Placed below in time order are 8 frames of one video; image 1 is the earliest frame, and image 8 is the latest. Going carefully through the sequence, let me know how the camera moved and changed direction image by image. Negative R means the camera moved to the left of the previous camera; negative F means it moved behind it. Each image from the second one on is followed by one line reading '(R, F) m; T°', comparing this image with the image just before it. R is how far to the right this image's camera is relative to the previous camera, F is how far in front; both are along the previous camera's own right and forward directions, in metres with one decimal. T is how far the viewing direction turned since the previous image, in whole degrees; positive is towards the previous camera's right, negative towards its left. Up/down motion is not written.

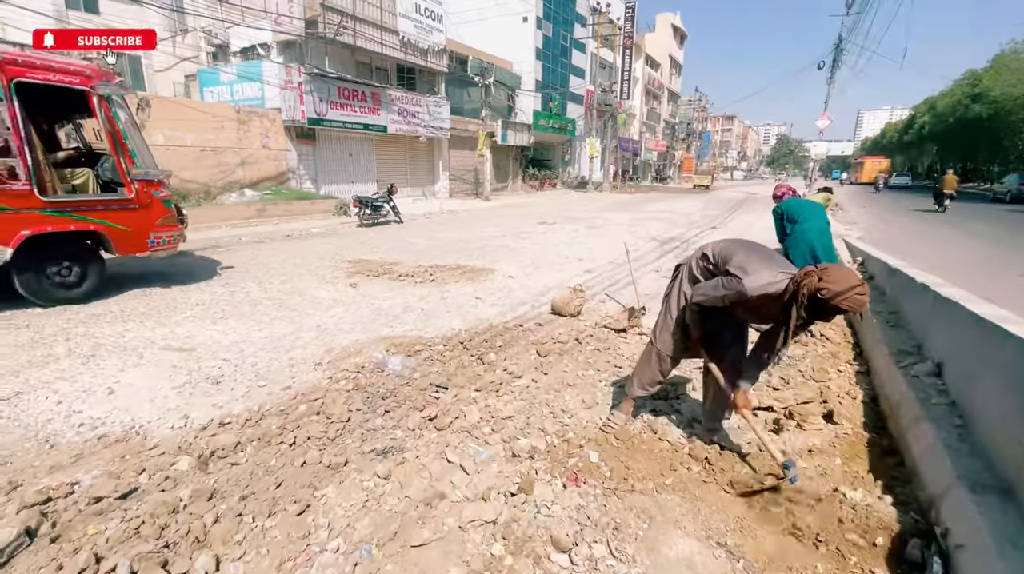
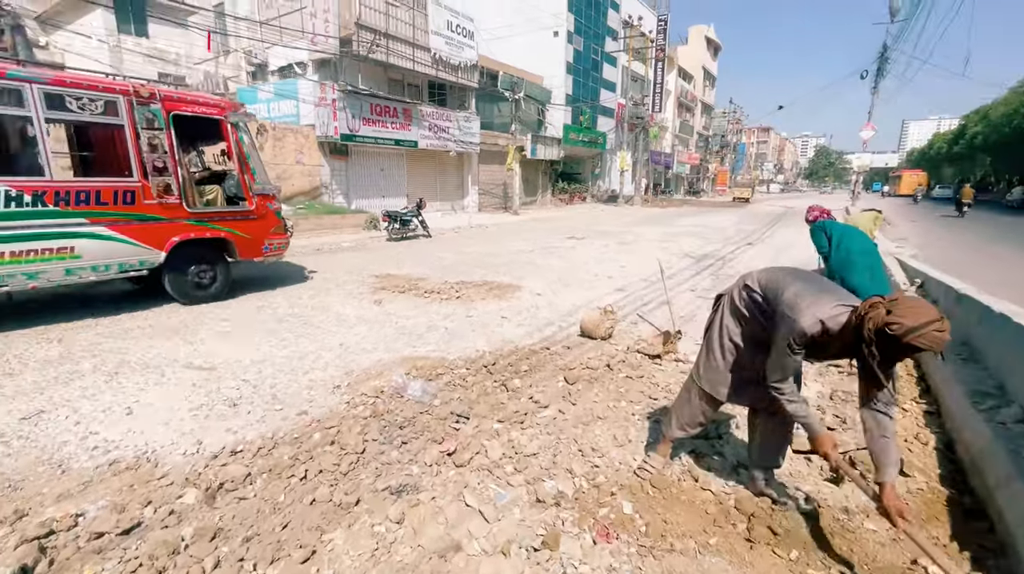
(0.0, +0.2) m; -3°
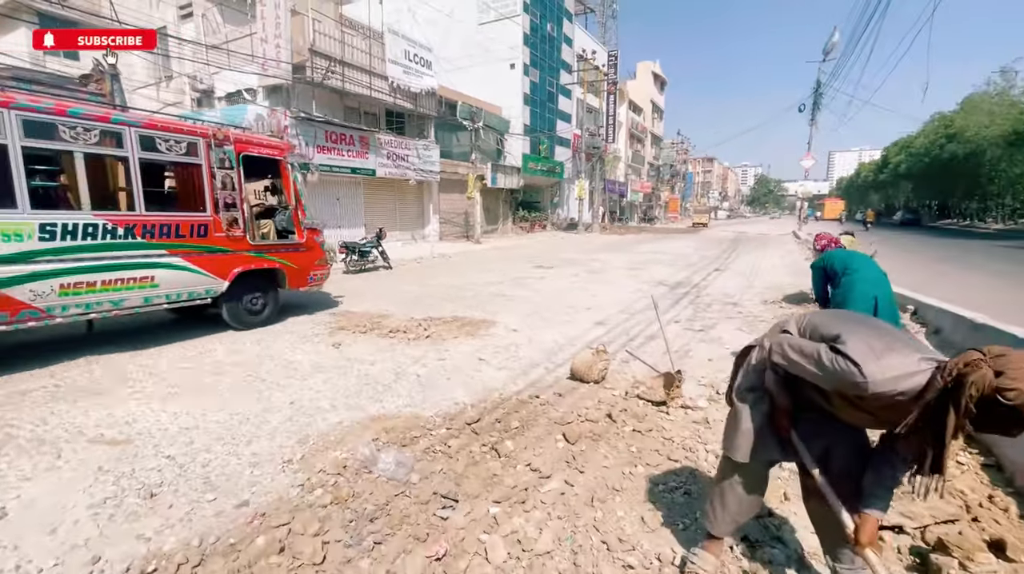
(-0.2, +0.6) m; +5°
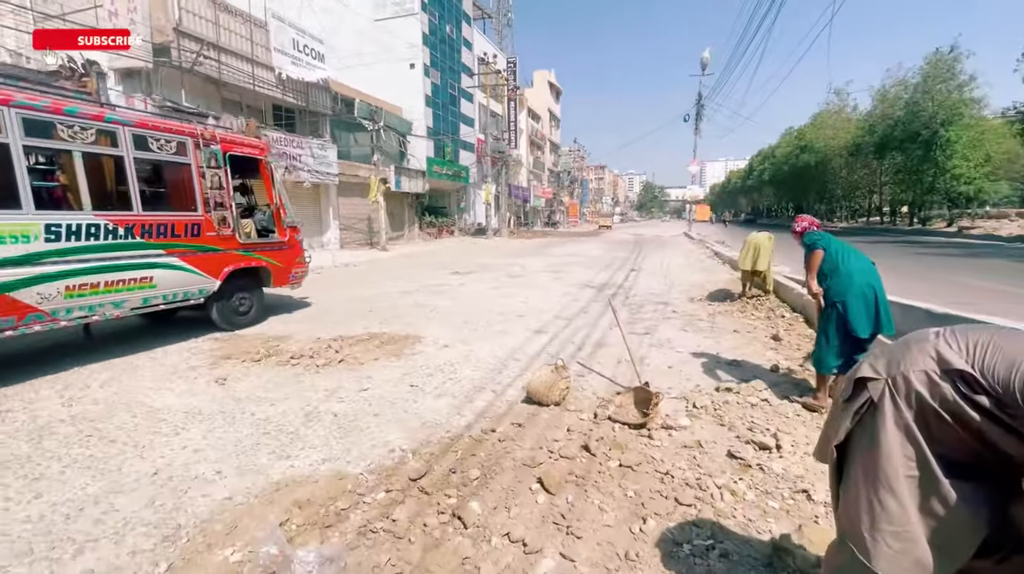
(-0.3, +0.9) m; +11°
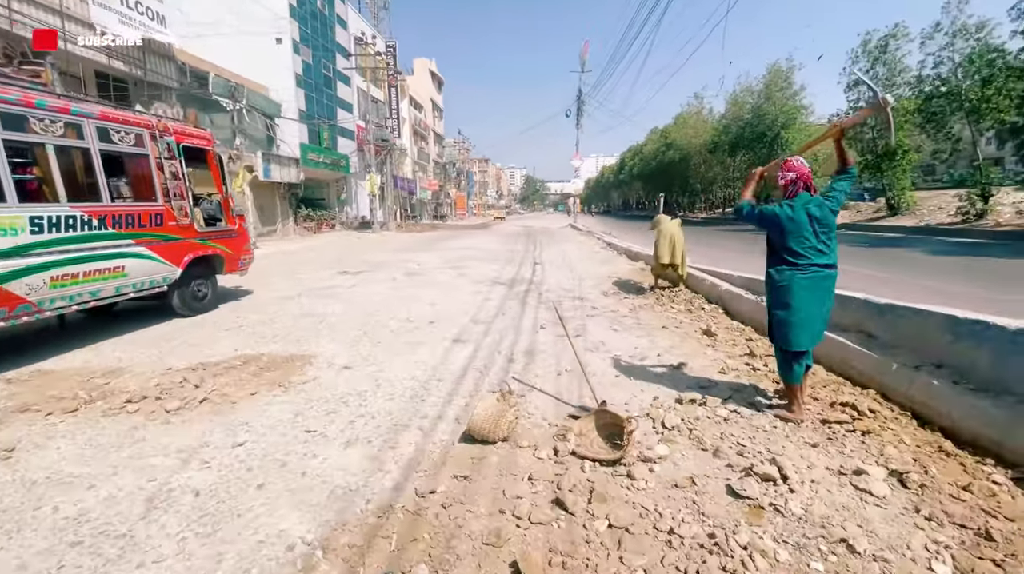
(-0.3, +0.9) m; +13°
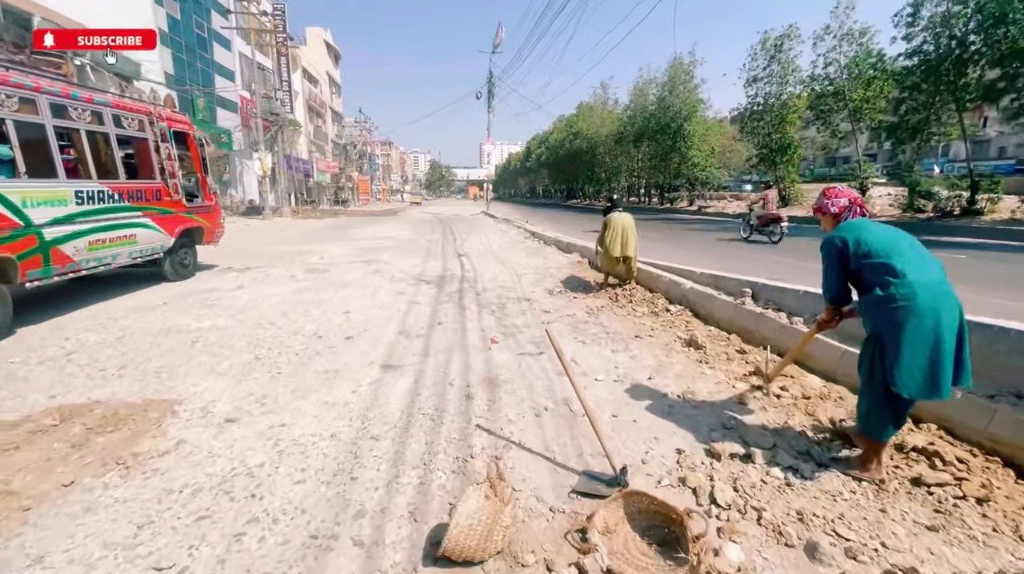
(-0.4, +1.3) m; +11°
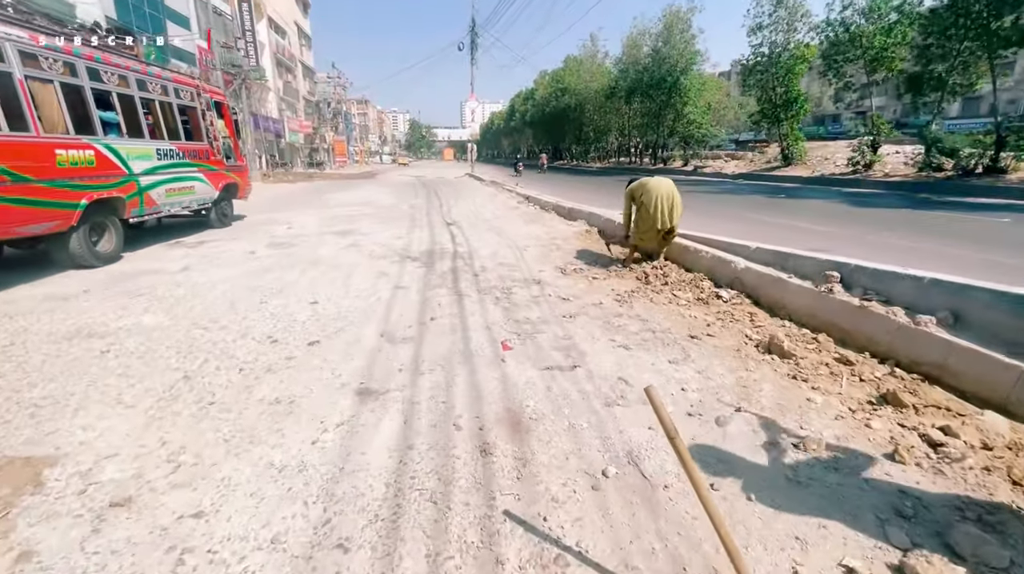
(-0.3, +1.3) m; +2°
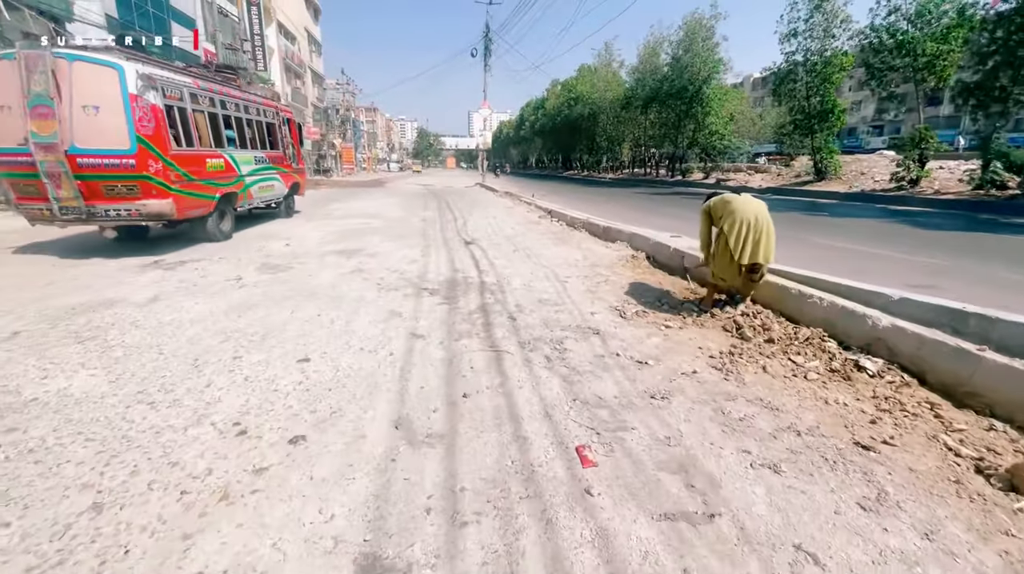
(-0.4, +1.4) m; -1°
